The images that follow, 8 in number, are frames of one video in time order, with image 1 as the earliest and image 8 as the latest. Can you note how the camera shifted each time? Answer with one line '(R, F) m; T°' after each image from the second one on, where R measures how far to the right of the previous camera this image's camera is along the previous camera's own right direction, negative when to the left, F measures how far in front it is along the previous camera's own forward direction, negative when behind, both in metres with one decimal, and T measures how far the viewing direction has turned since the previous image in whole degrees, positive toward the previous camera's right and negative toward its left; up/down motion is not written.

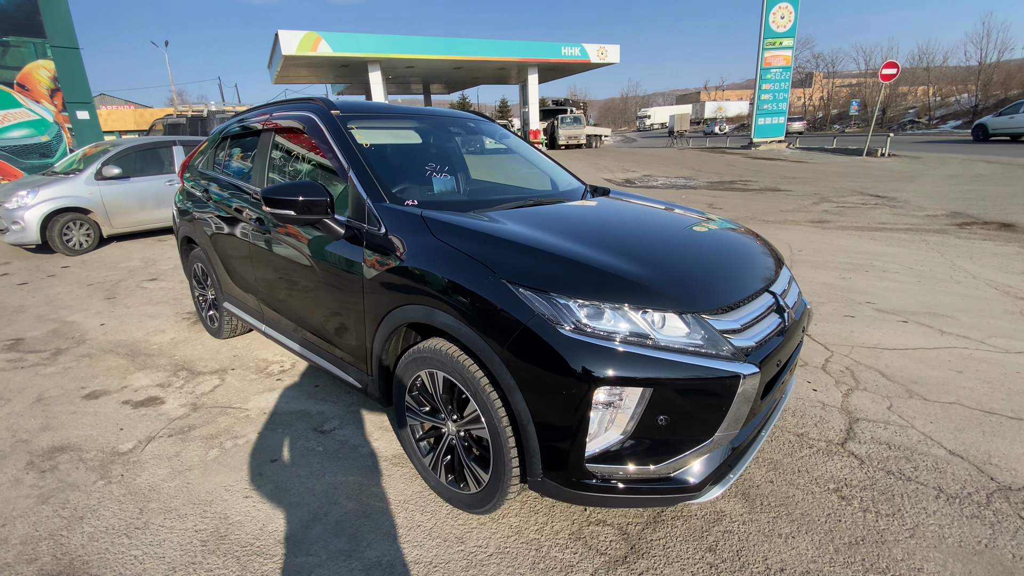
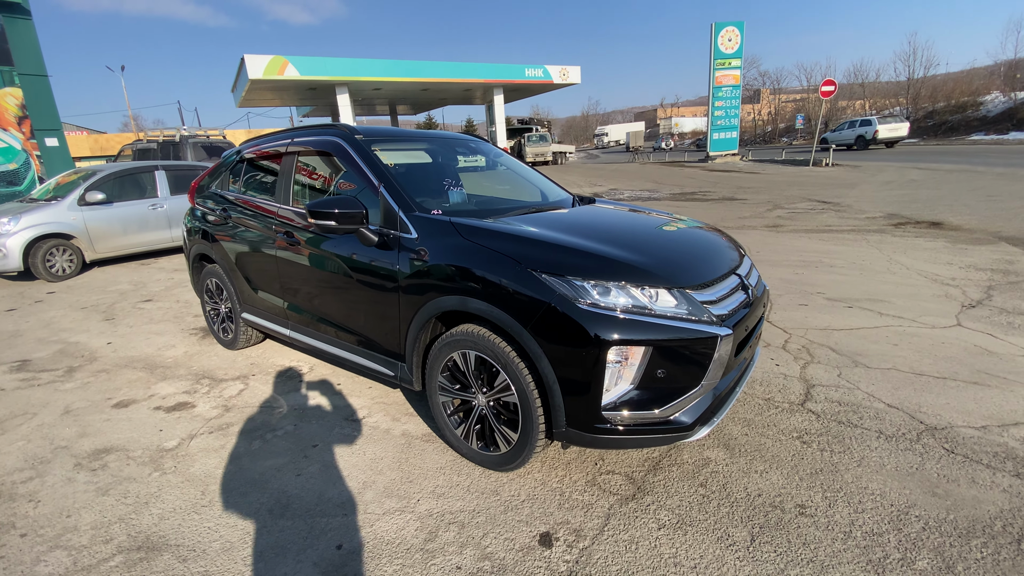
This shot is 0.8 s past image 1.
(-0.2, -0.4) m; +4°
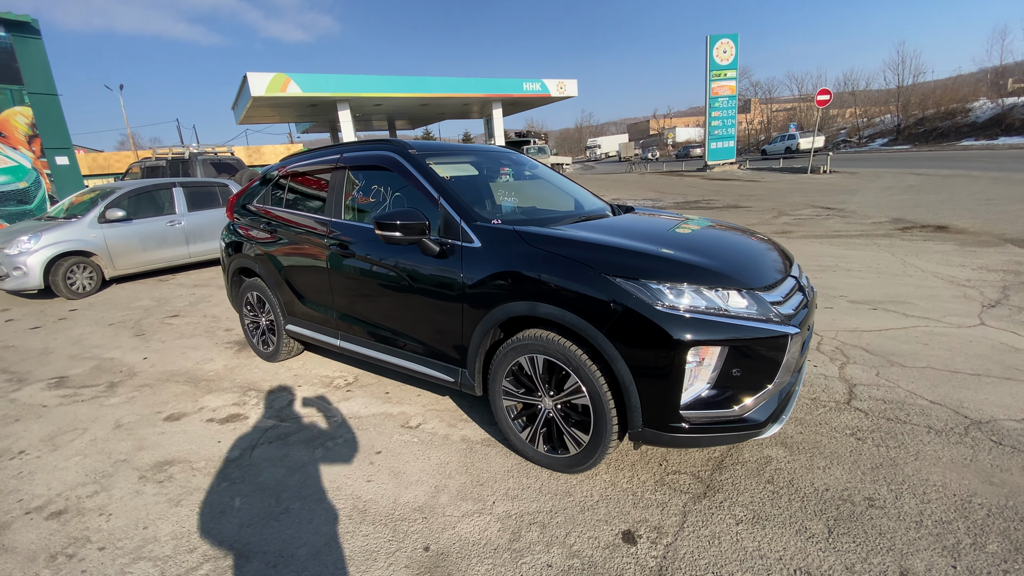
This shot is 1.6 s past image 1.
(-0.4, -0.1) m; +1°
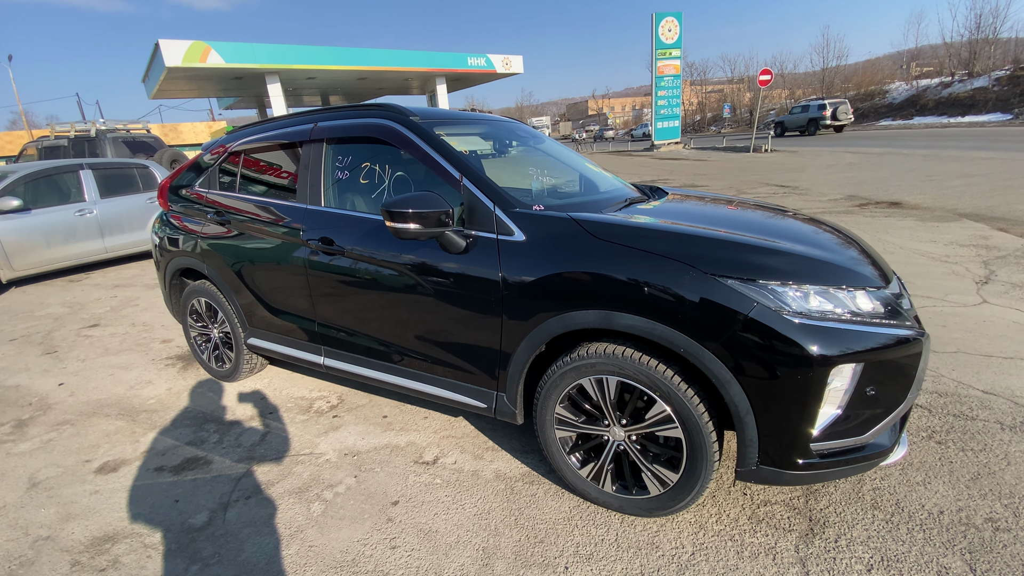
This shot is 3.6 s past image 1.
(-0.5, +0.6) m; +7°
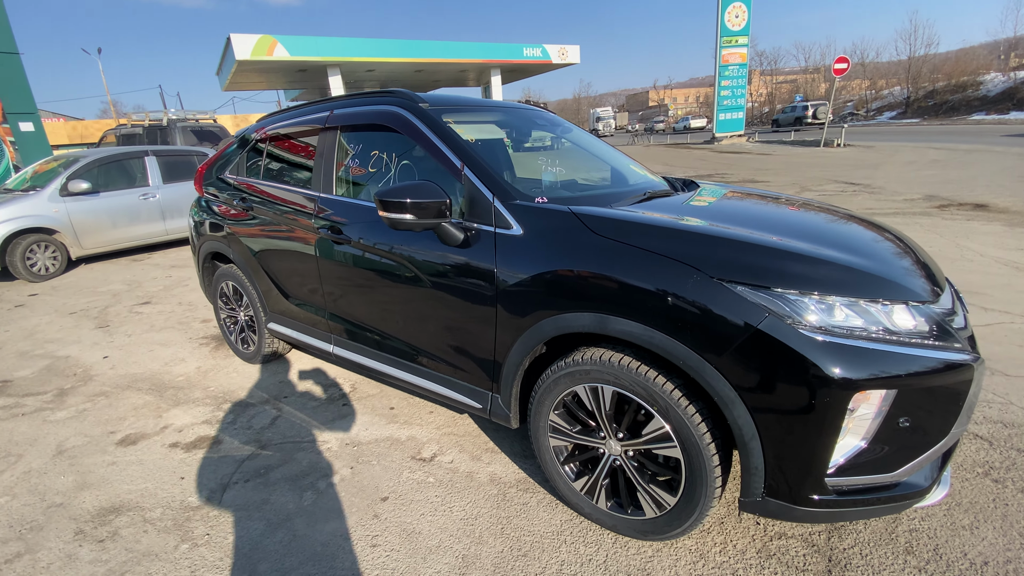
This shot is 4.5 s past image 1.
(+0.2, +0.1) m; -6°
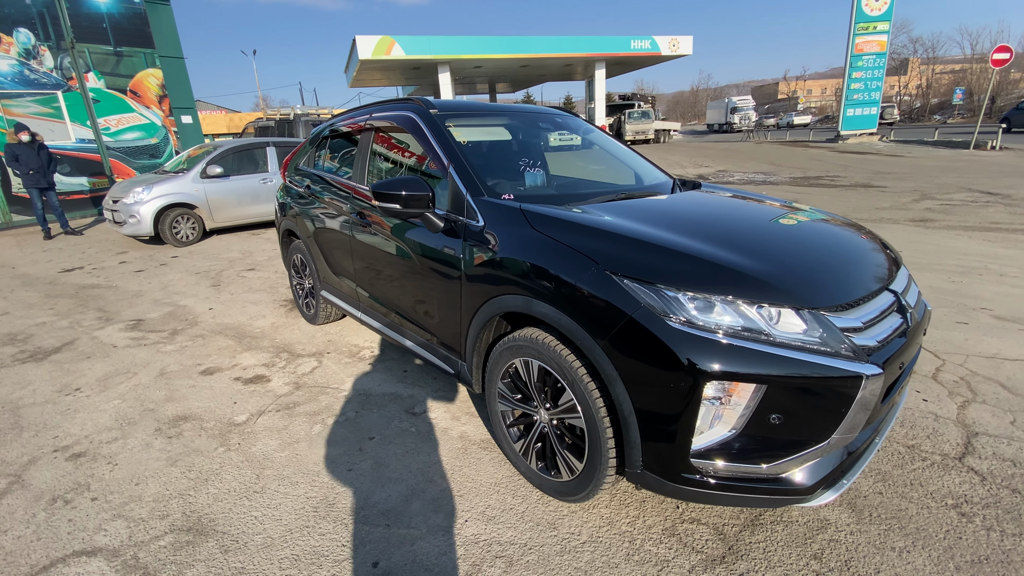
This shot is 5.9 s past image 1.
(+0.7, -0.2) m; -12°
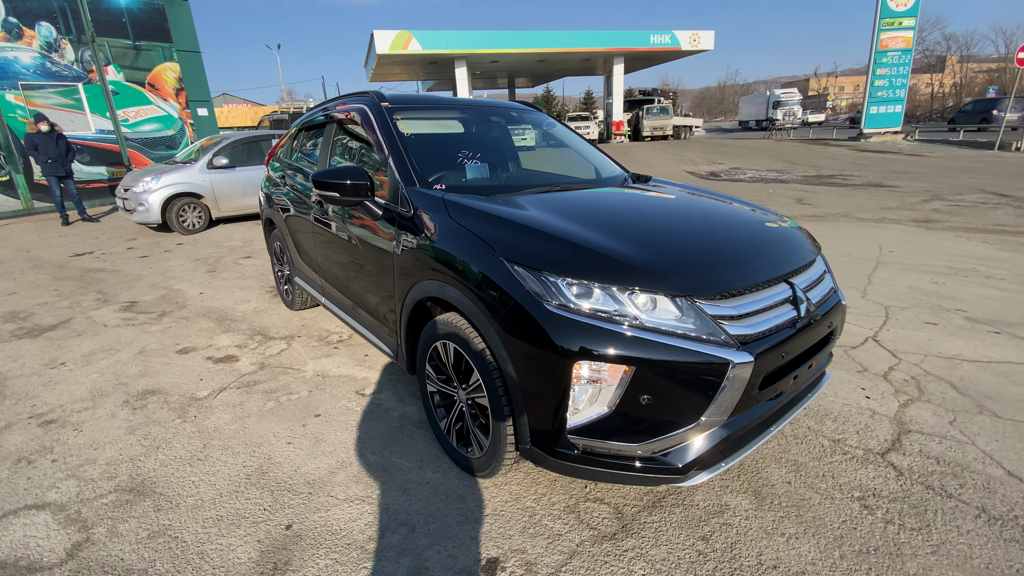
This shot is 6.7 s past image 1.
(+0.5, -0.1) m; -2°
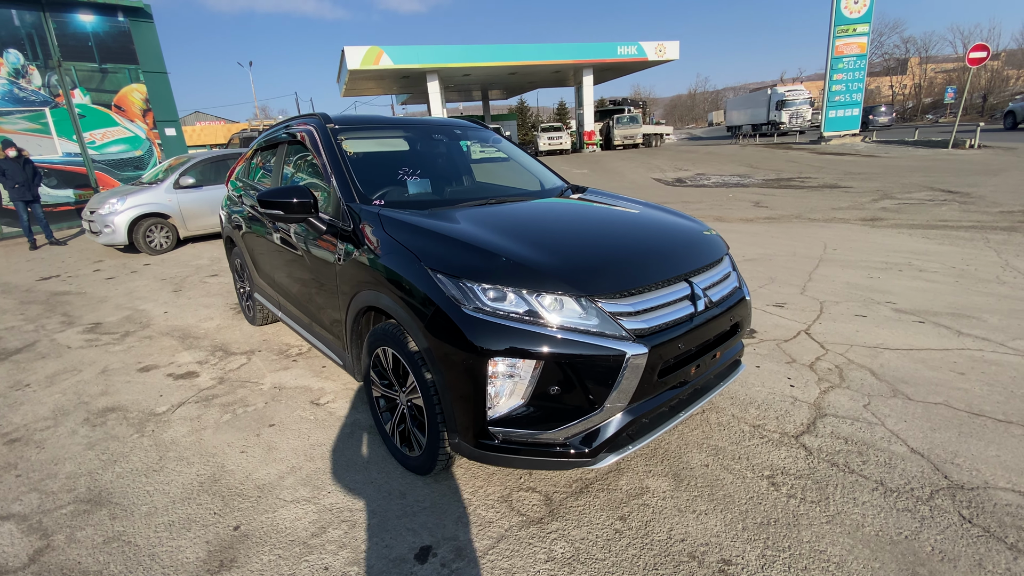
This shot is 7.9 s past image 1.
(+0.3, -0.2) m; +2°
